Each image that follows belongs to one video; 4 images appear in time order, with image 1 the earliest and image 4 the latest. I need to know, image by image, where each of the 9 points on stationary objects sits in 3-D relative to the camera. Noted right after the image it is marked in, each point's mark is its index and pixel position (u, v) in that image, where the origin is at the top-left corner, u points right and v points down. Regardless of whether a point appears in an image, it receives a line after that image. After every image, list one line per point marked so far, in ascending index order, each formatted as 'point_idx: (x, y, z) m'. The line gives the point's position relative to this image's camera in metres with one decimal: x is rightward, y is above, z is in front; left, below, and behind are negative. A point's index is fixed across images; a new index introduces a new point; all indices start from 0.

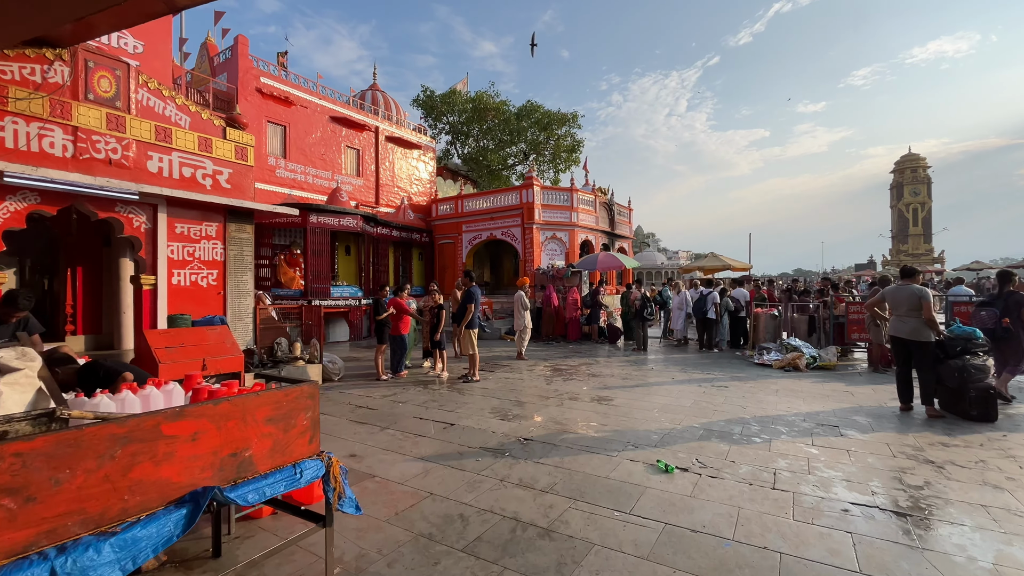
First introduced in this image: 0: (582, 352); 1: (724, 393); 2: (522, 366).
0: (+1.7, -1.5, +11.1) m
1: (+3.0, -1.5, +6.5) m
2: (+0.2, -1.5, +9.0) m
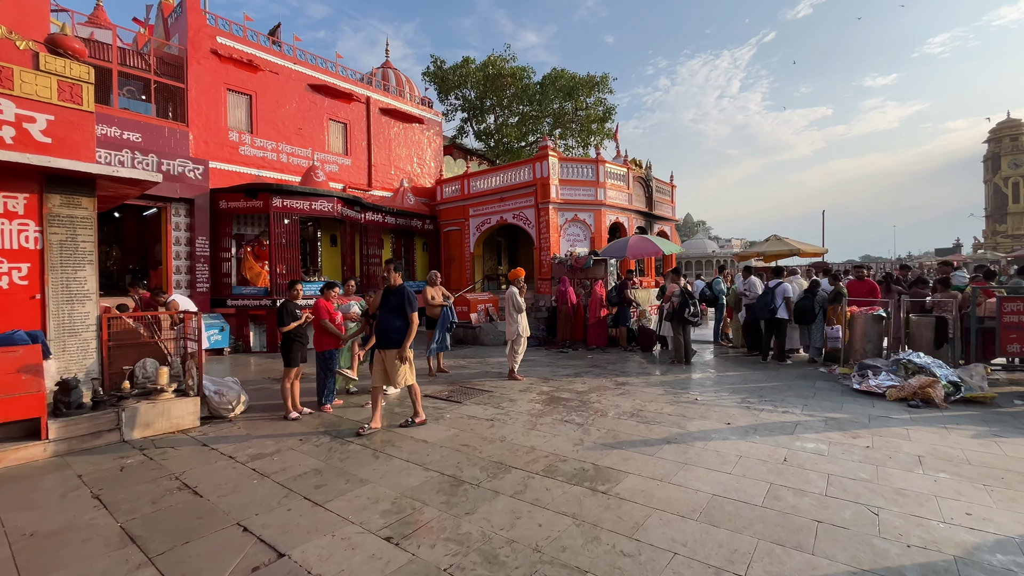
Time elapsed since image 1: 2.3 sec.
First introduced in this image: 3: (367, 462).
0: (+1.6, -1.4, +8.4) m
1: (+2.5, -1.4, +3.7) m
2: (-0.1, -1.5, +6.4) m
3: (-1.3, -1.5, +3.9) m
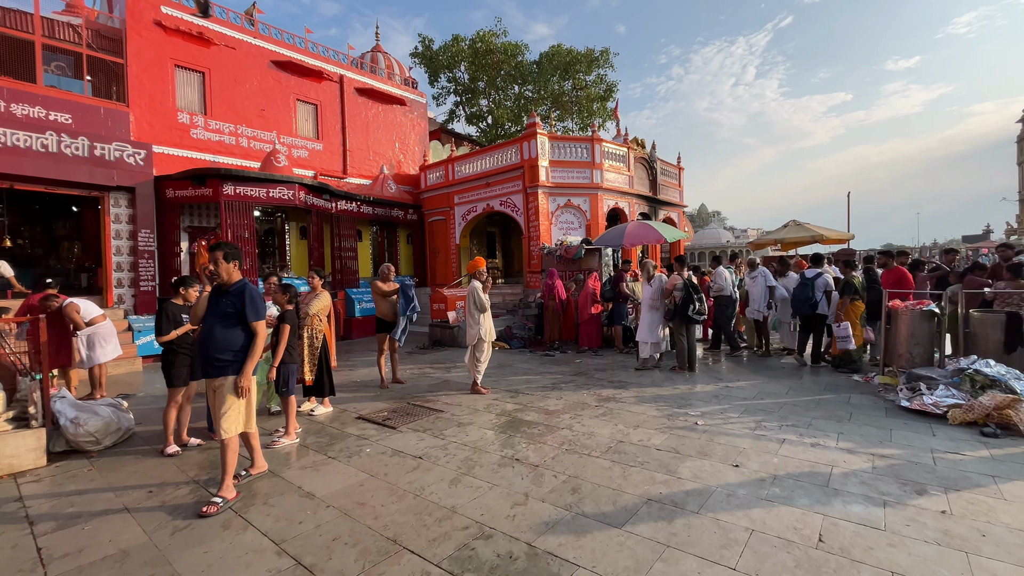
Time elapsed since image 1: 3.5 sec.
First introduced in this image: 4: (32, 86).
0: (+1.2, -1.3, +7.1) m
1: (+1.9, -1.4, +2.4) m
2: (-0.6, -1.4, +5.2) m
3: (-1.8, -1.5, +2.7) m
4: (-8.6, +3.6, +8.2) m
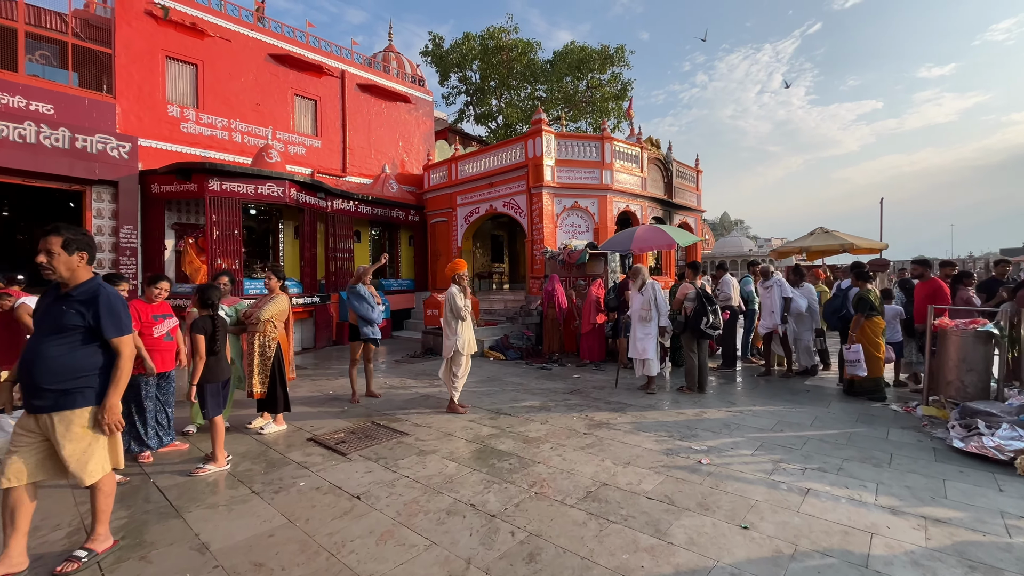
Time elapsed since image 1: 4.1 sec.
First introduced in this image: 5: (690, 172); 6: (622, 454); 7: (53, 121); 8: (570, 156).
0: (+1.0, -1.4, +6.3) m
1: (+1.6, -1.4, +1.6) m
2: (-0.8, -1.5, +4.5) m
3: (-2.2, -1.5, +2.1) m
4: (-8.7, +3.7, +7.9) m
5: (+5.8, +3.8, +14.9) m
6: (+0.9, -1.4, +4.0) m
7: (-8.2, +3.0, +8.1) m
8: (+1.4, +3.2, +11.1) m
